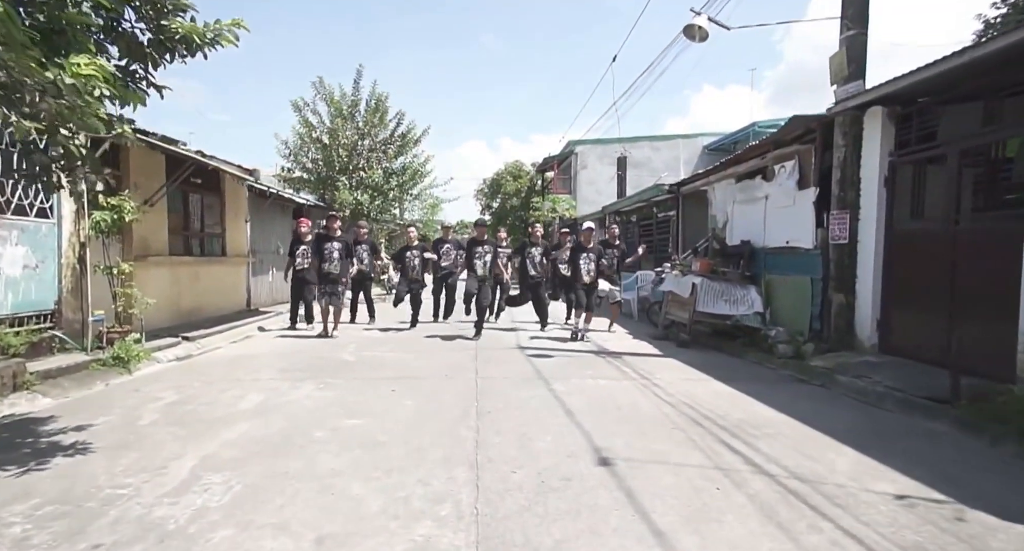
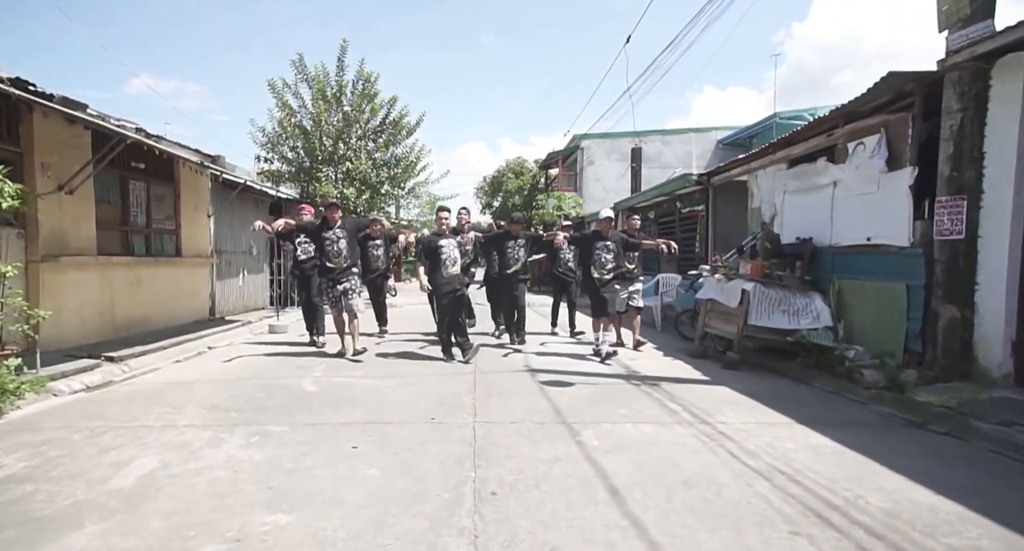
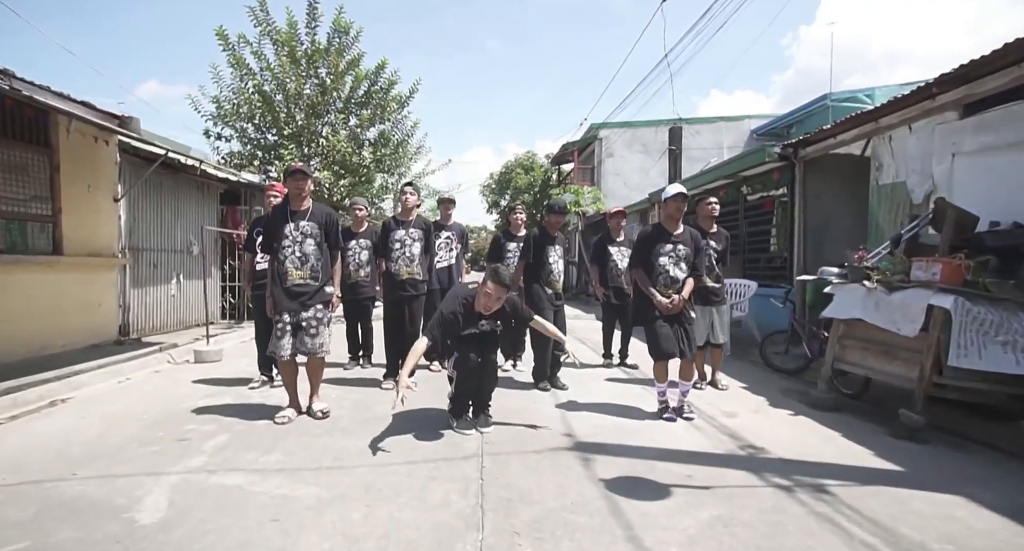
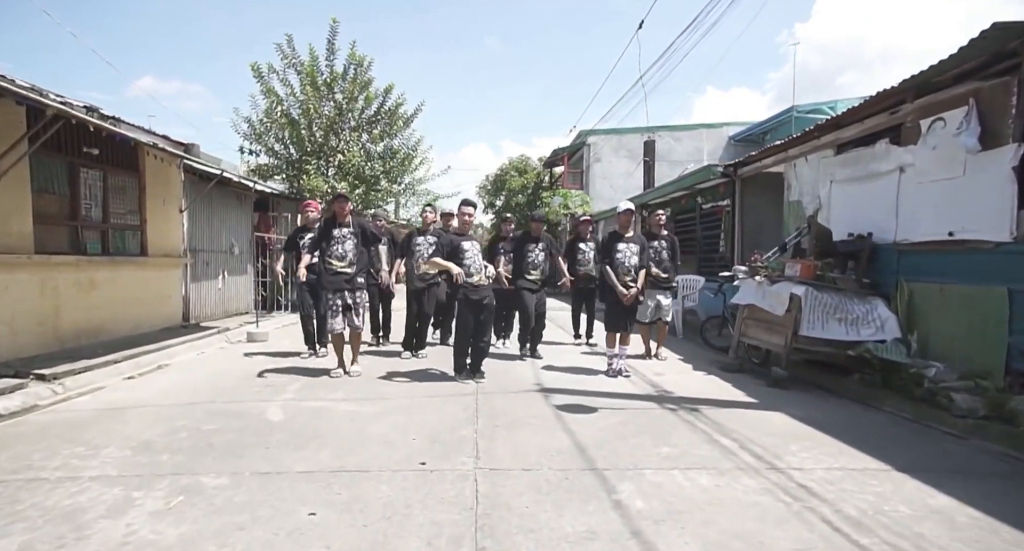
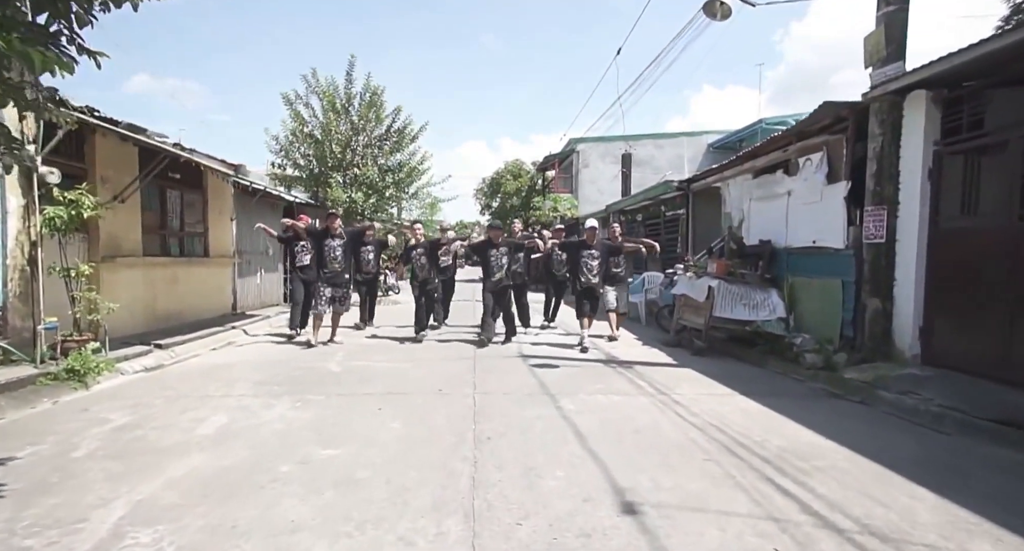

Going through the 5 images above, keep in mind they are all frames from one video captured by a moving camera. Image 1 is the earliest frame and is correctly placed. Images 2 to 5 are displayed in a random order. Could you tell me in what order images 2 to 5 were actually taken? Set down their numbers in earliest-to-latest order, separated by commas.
5, 2, 4, 3
